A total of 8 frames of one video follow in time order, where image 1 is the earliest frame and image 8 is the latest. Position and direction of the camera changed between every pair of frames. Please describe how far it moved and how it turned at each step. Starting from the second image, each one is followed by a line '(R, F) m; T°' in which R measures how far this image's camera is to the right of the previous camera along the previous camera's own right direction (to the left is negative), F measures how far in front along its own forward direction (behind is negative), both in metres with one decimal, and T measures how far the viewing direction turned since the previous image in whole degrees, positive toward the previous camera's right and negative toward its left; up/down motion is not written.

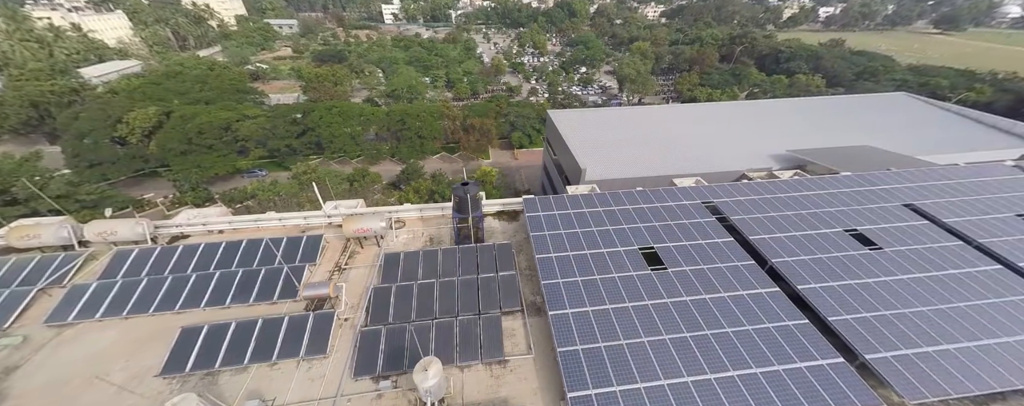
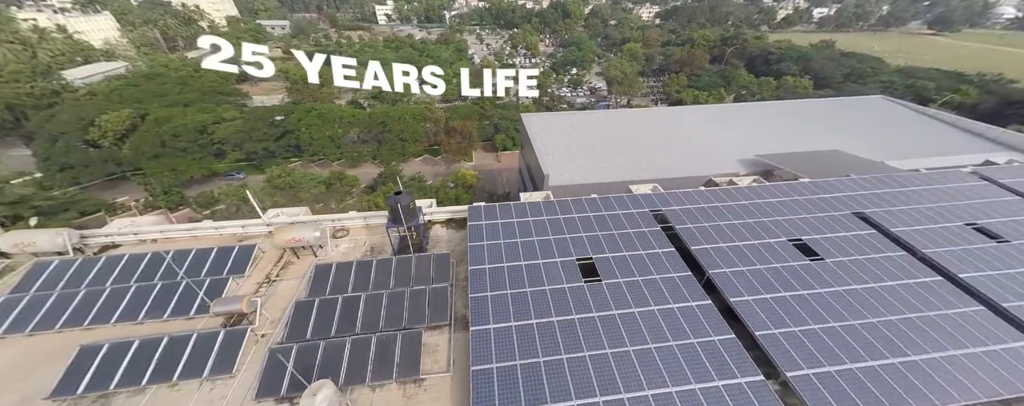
(+2.7, +0.3) m; 0°
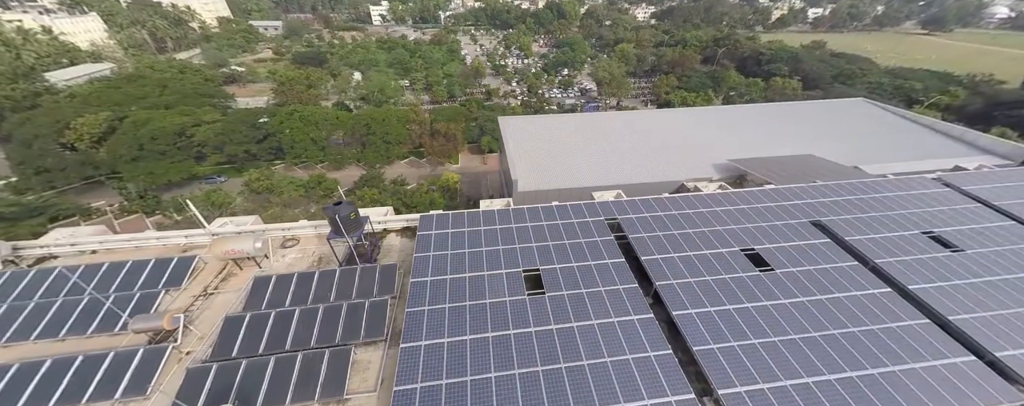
(+2.2, +0.3) m; 0°
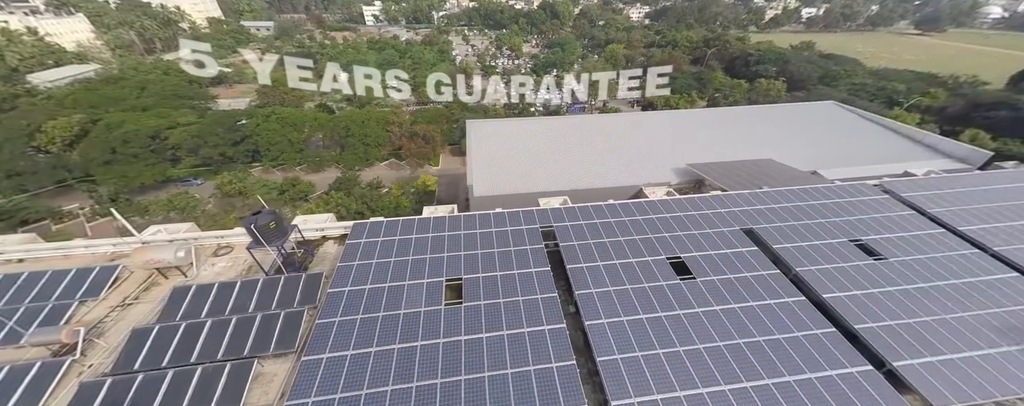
(+3.2, 0.0) m; 0°
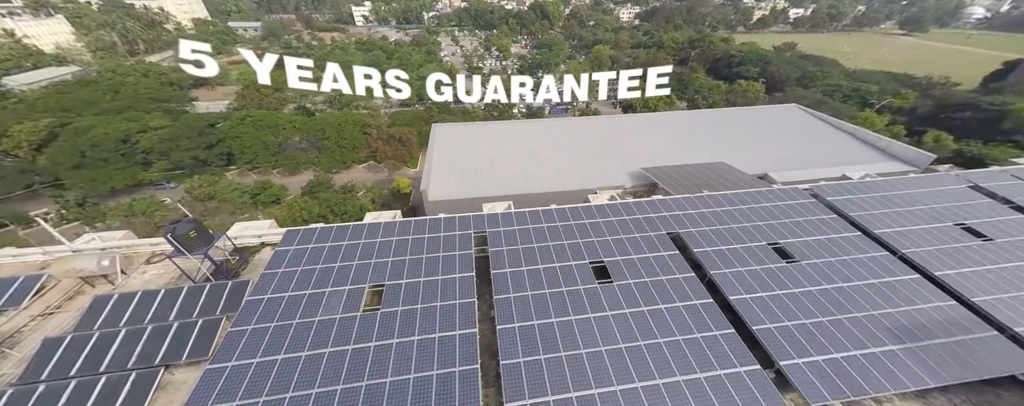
(+3.2, -0.3) m; +1°
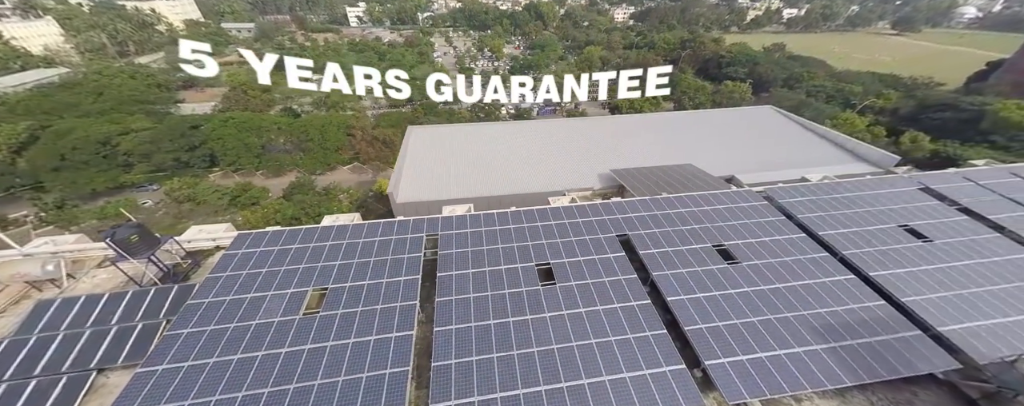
(+2.4, -0.1) m; 0°
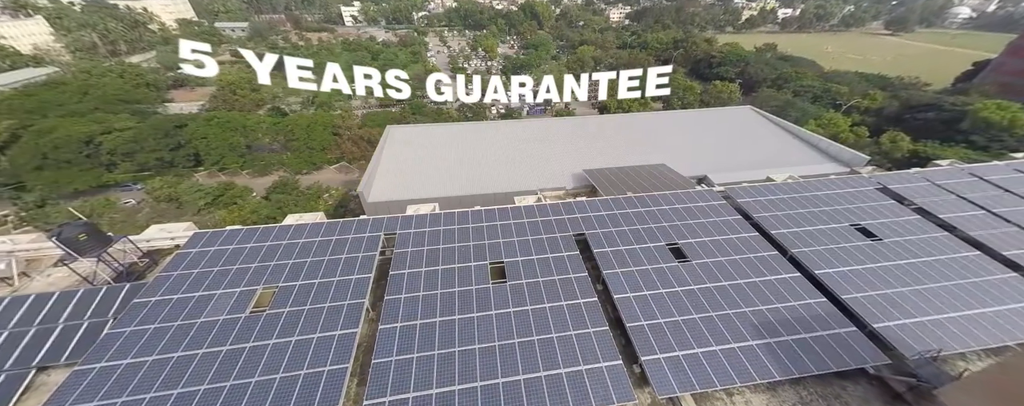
(+2.1, -0.1) m; 0°
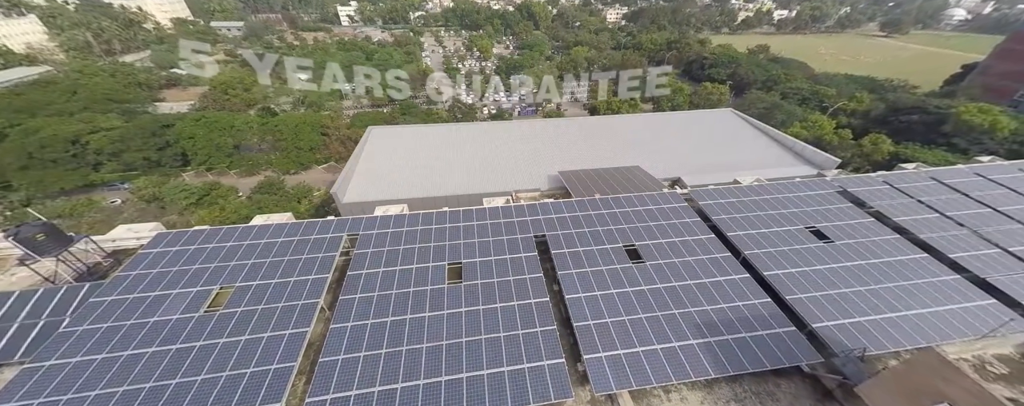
(+1.9, -0.2) m; 0°
